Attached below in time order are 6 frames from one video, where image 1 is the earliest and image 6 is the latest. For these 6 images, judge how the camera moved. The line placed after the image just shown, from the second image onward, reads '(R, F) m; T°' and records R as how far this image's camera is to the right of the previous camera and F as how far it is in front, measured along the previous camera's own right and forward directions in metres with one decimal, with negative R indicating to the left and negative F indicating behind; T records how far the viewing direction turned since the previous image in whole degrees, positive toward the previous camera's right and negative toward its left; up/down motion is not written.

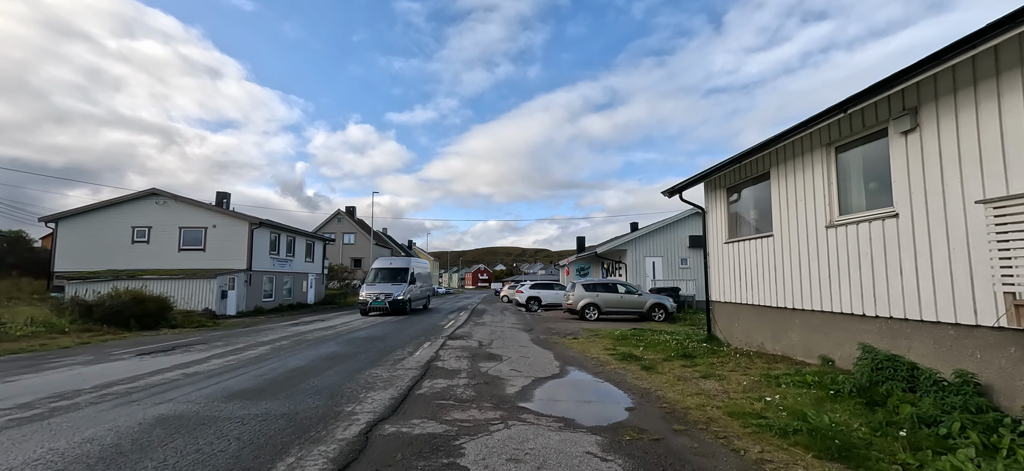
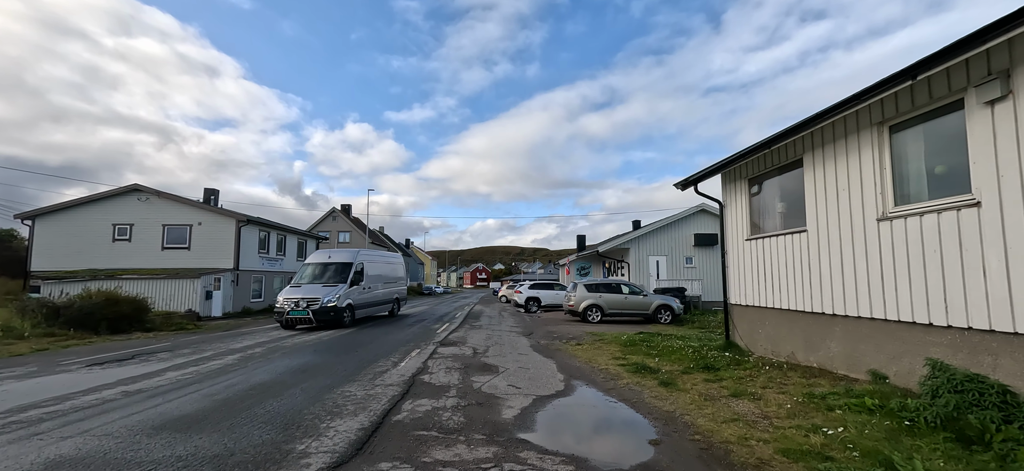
(0.0, +0.9) m; 0°
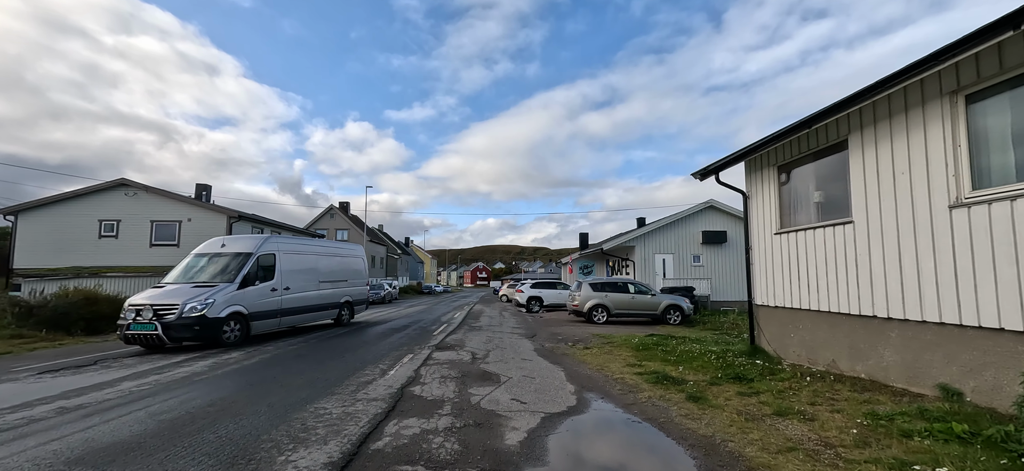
(-0.1, +0.8) m; 0°
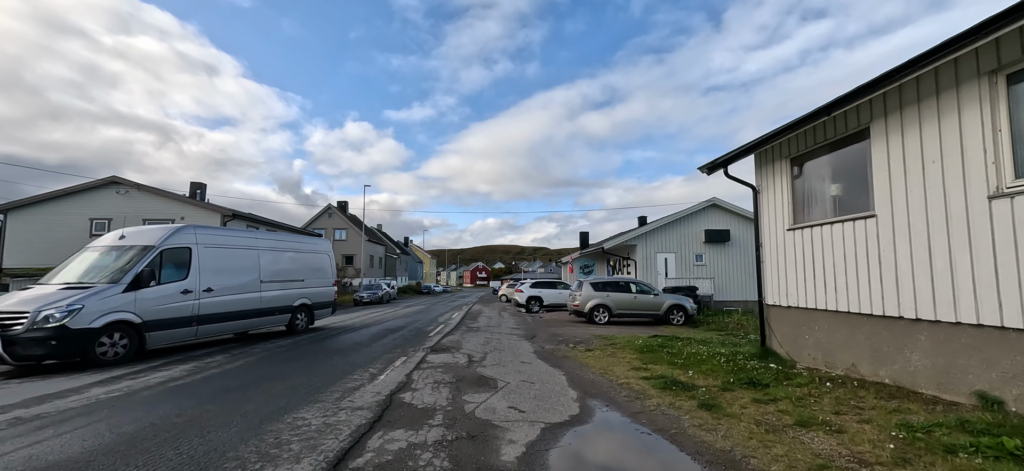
(0.0, +0.4) m; 0°
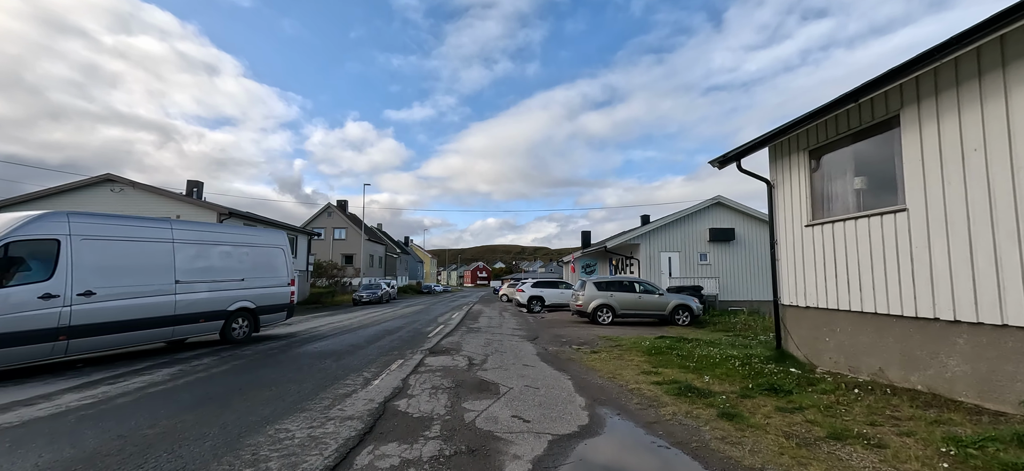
(0.0, +0.4) m; 0°
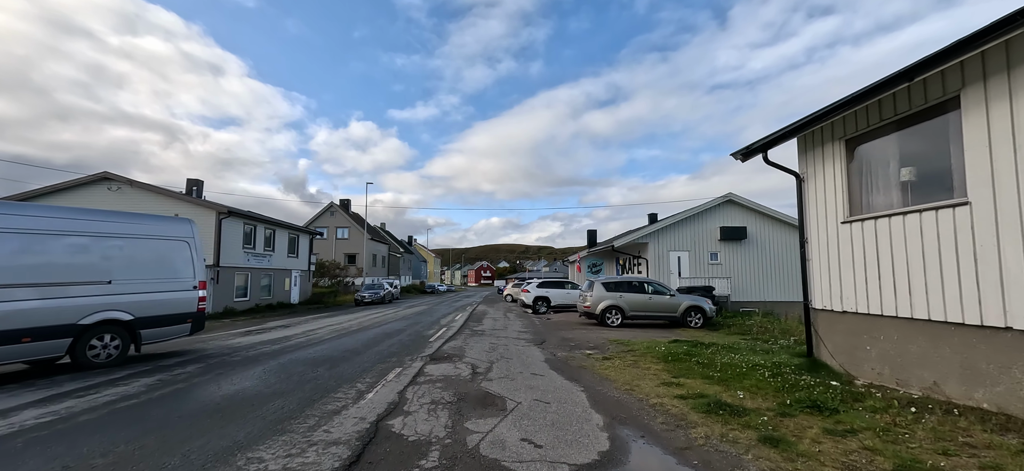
(-0.1, +0.6) m; -1°
